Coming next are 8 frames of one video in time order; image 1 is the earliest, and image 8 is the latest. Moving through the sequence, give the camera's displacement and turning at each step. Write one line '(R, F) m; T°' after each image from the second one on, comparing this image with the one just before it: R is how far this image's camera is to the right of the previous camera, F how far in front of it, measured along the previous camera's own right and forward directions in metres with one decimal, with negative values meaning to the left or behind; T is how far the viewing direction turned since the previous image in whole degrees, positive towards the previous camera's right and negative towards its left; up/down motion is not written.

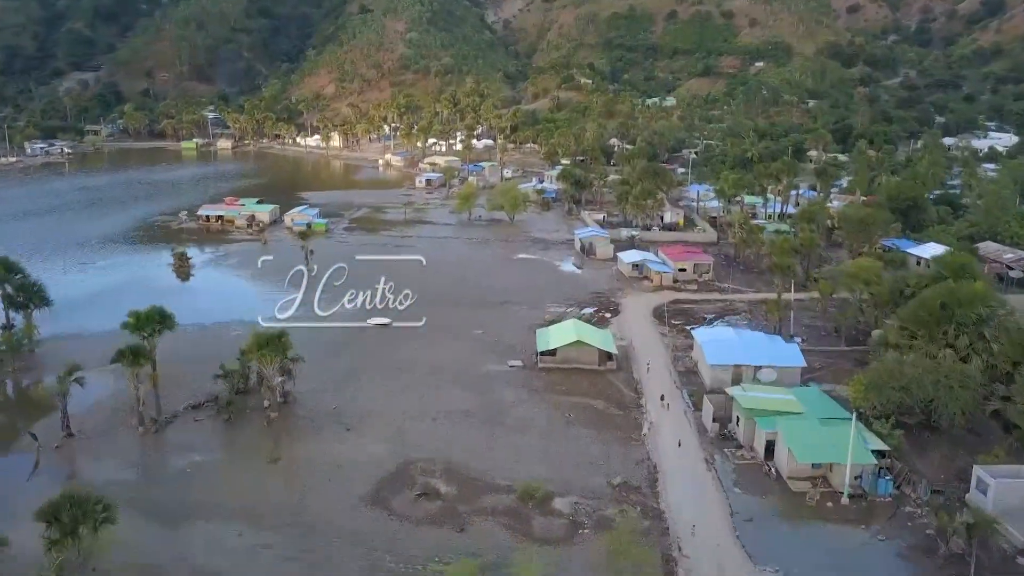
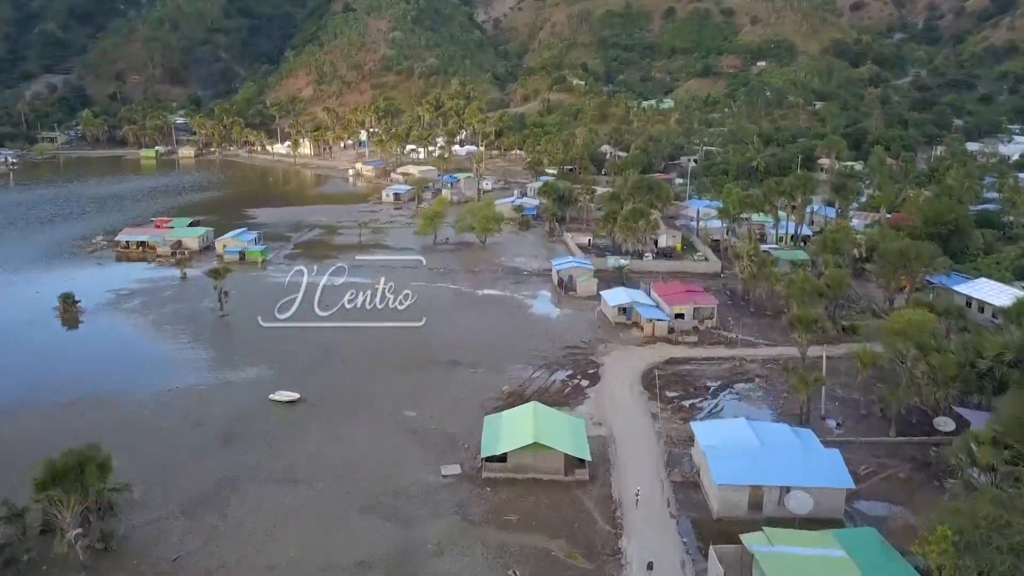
(+2.3, +9.7) m; 0°
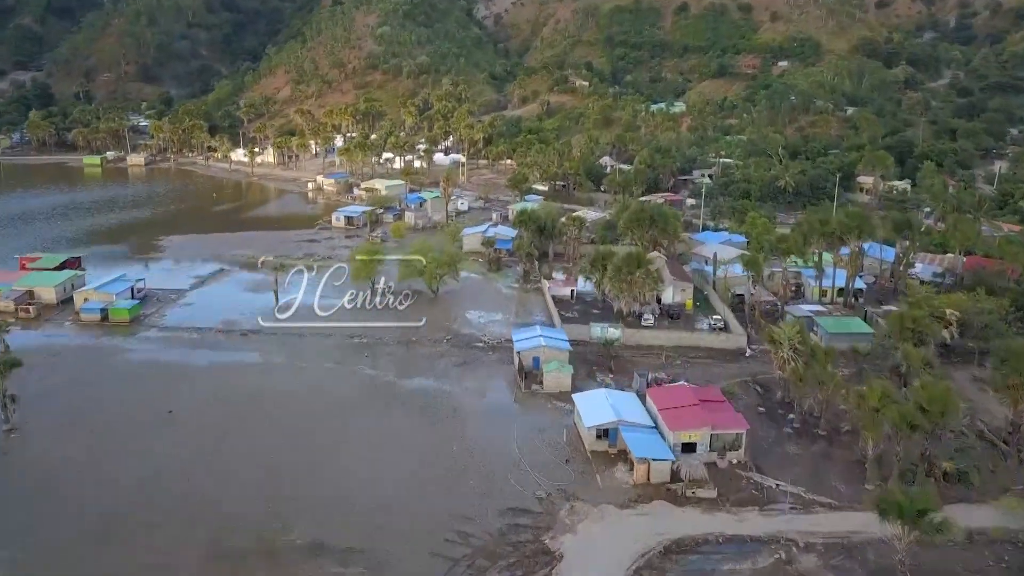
(+3.2, +14.5) m; -1°
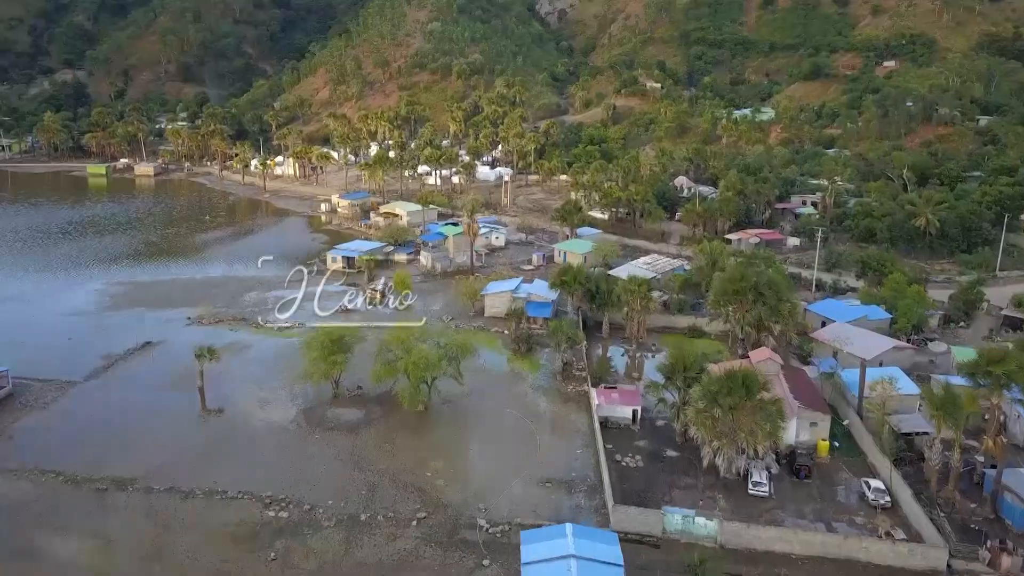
(+1.3, +16.5) m; -5°
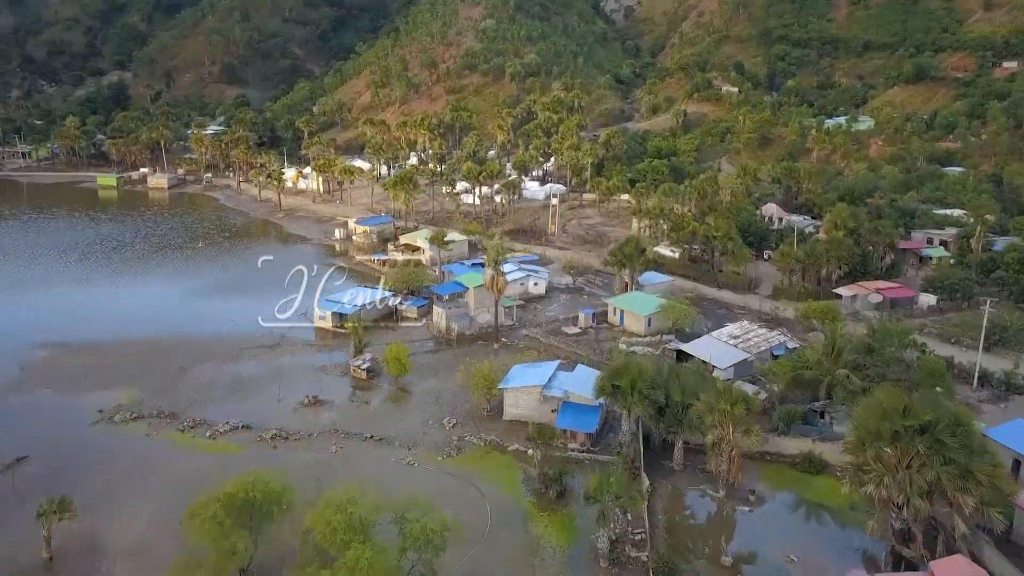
(+1.1, +13.1) m; -5°
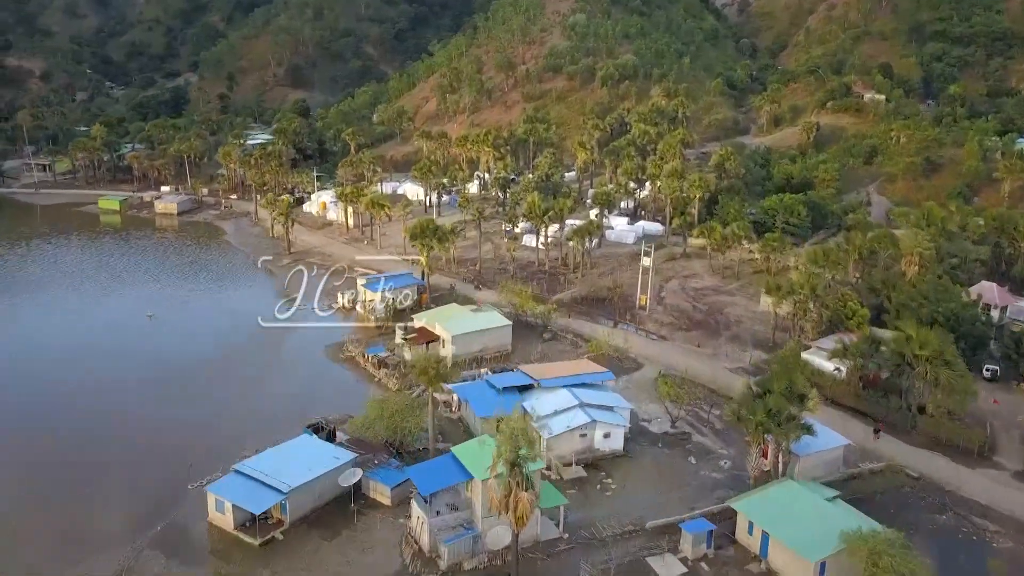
(+1.2, +19.8) m; -7°
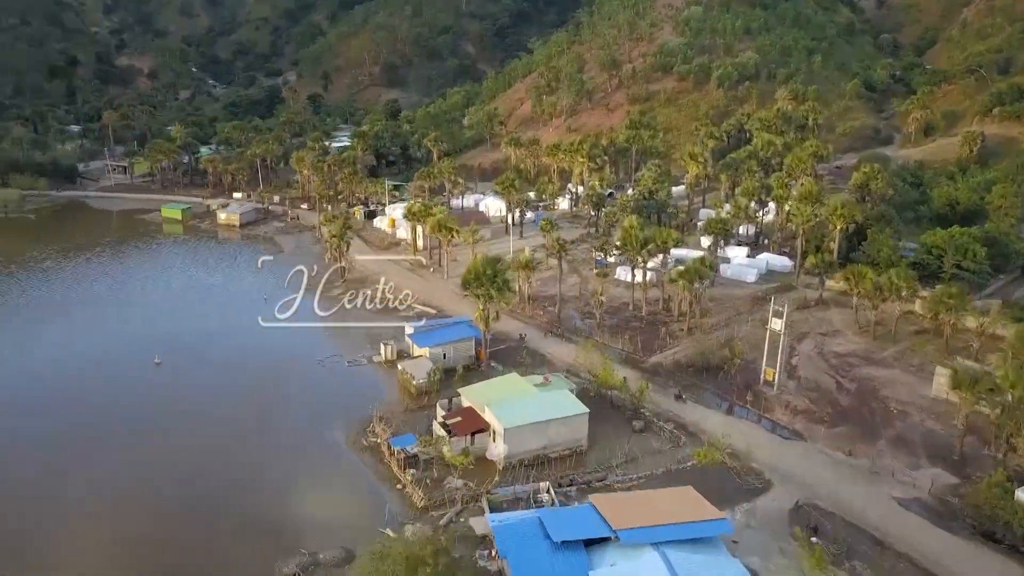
(+0.8, +10.1) m; -8°
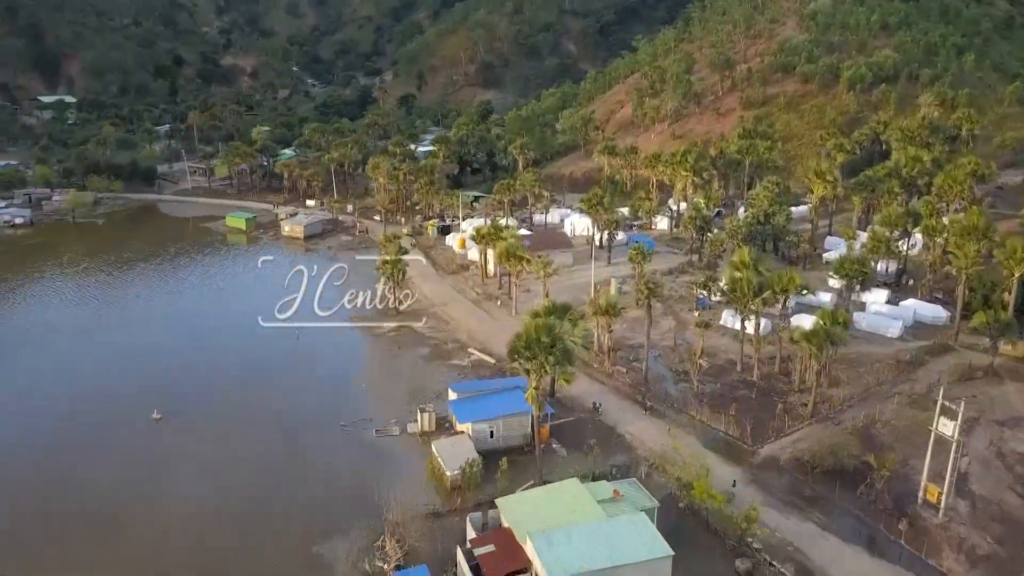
(+1.0, +8.2) m; -7°
